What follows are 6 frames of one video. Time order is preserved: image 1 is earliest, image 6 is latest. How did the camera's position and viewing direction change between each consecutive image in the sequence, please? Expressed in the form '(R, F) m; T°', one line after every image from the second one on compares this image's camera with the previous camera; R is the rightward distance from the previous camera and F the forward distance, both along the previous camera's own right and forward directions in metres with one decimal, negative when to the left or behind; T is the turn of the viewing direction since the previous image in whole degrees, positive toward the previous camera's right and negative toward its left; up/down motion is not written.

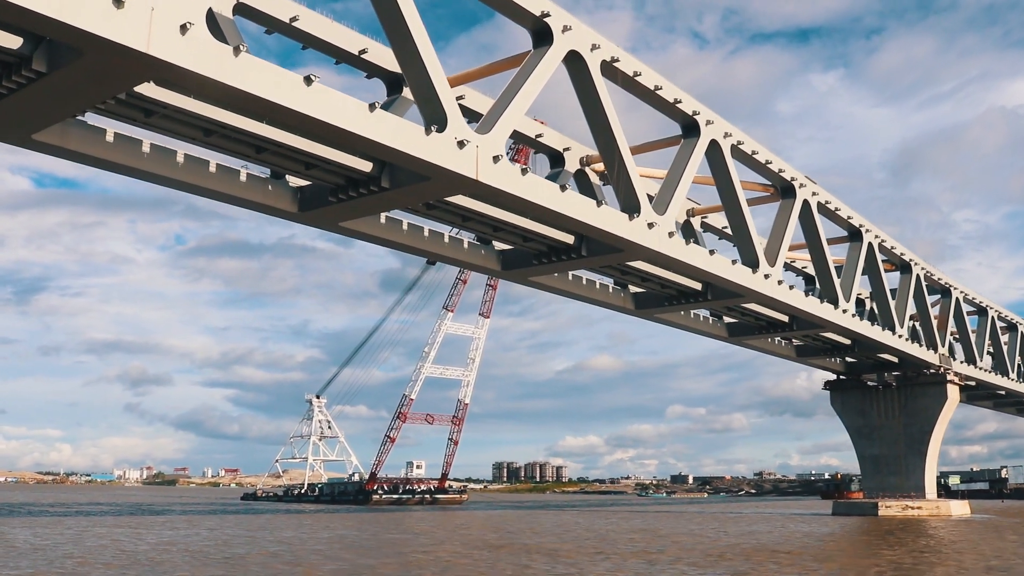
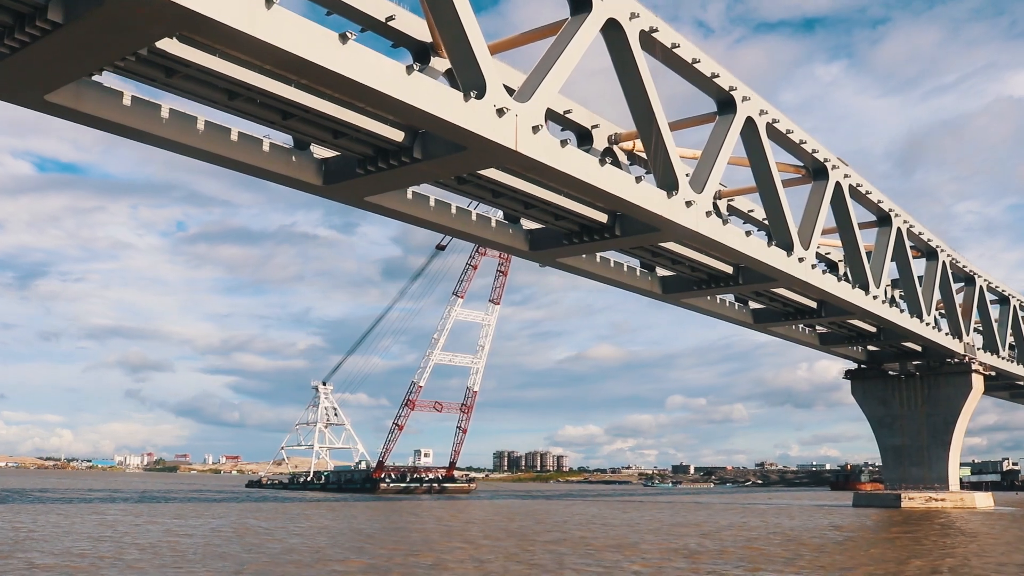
(-0.8, +1.1) m; 0°
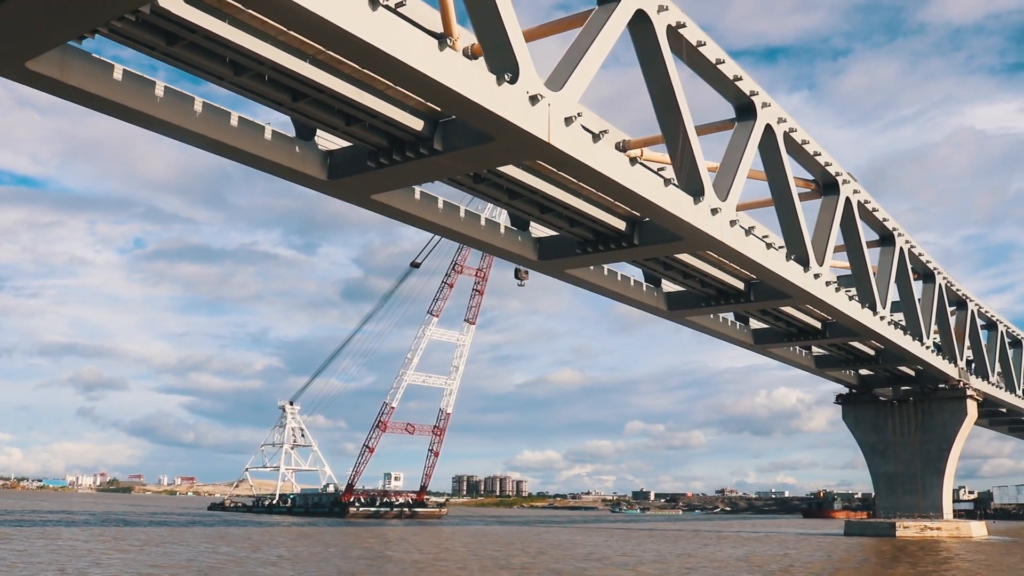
(-1.2, +1.8) m; +2°
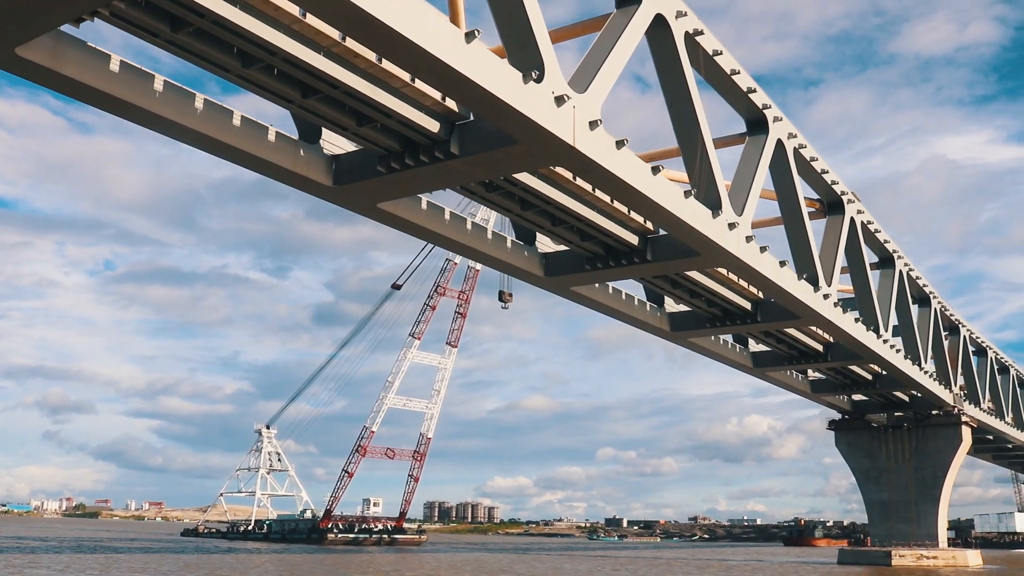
(-0.8, +1.1) m; +2°
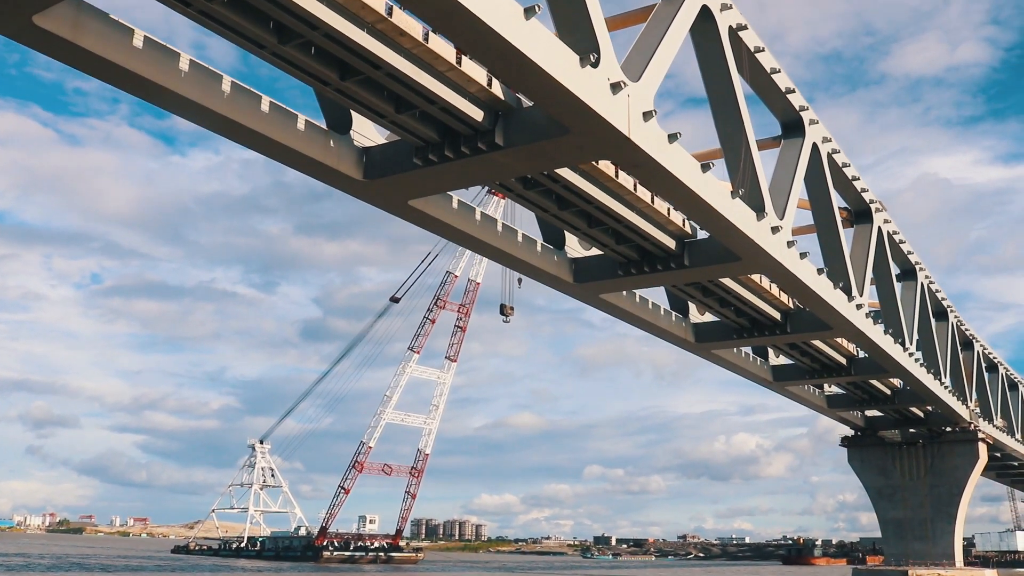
(-1.0, +1.2) m; +1°
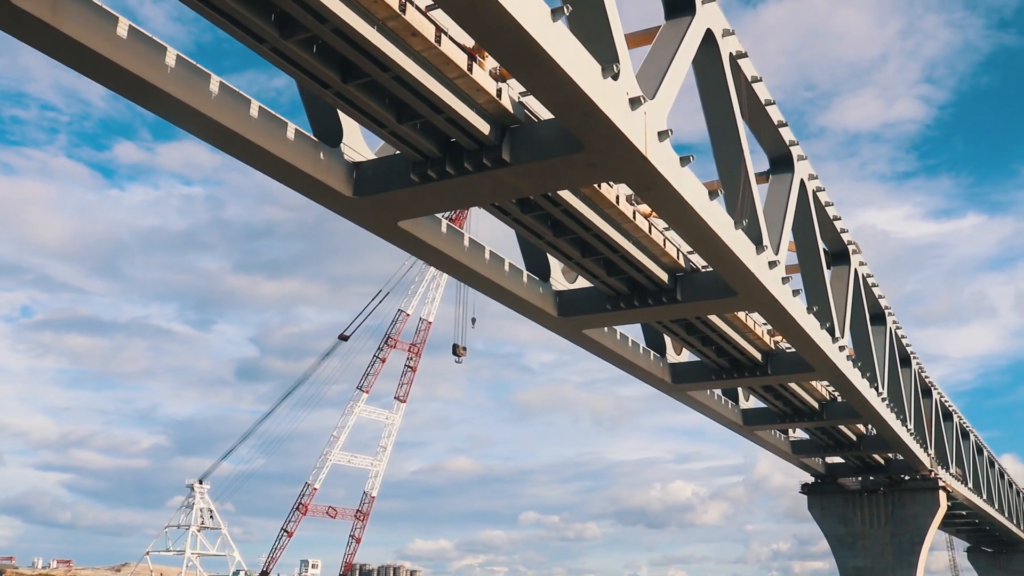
(-0.9, +1.1) m; +3°
